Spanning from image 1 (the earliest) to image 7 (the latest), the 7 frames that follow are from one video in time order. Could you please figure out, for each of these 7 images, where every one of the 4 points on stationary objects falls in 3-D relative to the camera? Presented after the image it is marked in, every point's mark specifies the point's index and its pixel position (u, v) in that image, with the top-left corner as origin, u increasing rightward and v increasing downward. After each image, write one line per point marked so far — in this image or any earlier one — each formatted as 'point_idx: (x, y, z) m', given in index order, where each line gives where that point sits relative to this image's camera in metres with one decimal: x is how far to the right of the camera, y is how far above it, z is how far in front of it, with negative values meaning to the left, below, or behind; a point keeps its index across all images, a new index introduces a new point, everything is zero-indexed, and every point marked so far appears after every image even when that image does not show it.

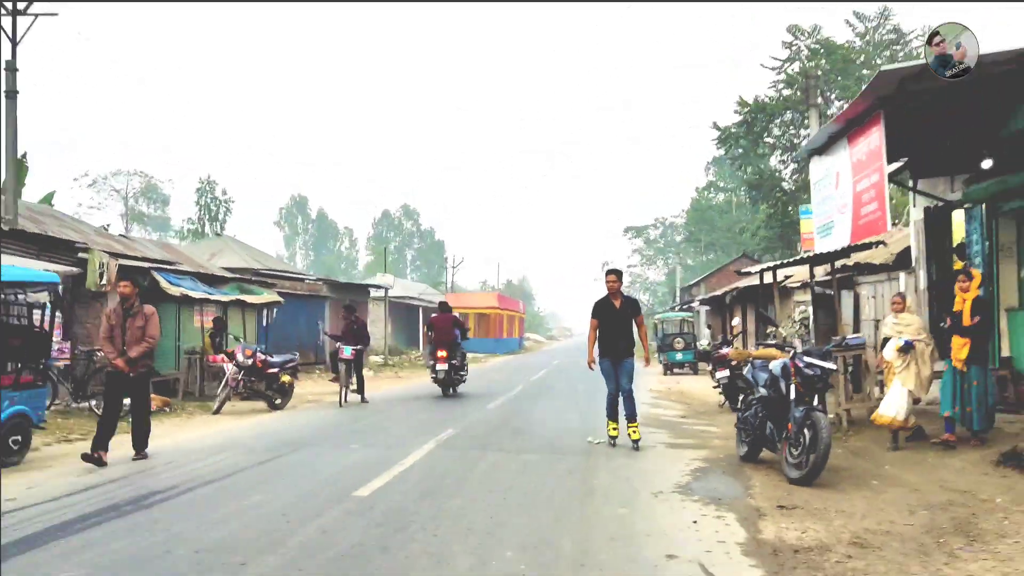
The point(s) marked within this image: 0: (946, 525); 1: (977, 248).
0: (+2.5, -1.4, +4.3) m
1: (+5.8, +0.5, +9.5) m
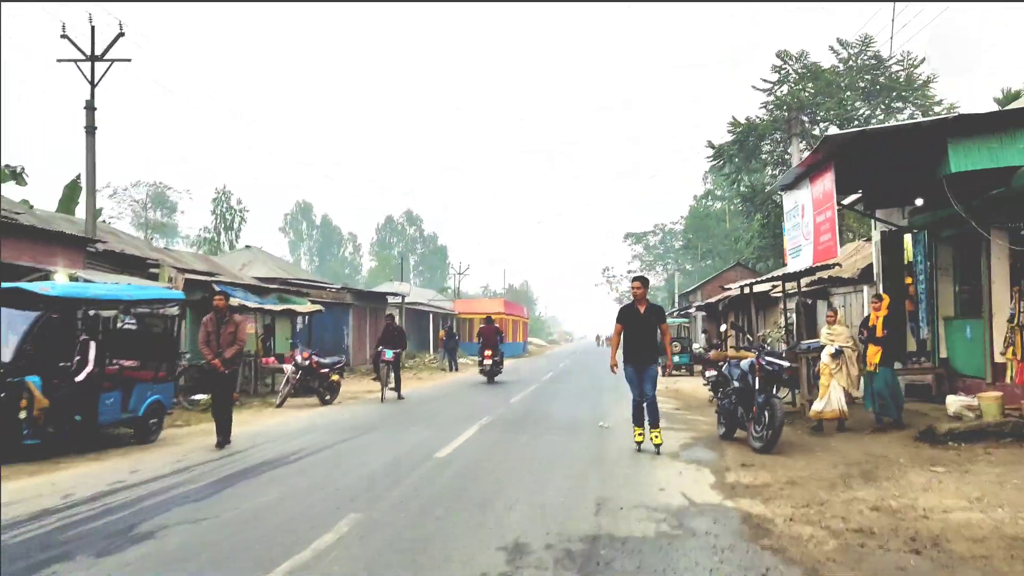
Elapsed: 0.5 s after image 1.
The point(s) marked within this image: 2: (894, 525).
0: (+2.8, -1.5, +6.2) m
1: (+6.1, +0.3, +11.4) m
2: (+2.3, -1.4, +4.6) m
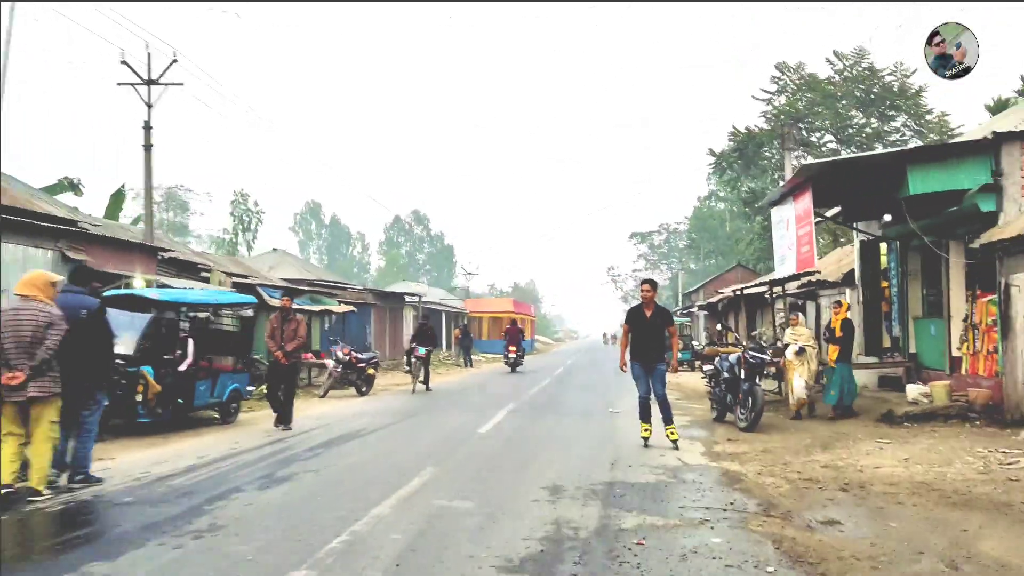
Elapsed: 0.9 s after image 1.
0: (+3.1, -1.6, +7.7) m
1: (+6.5, +0.3, +12.9) m
2: (+2.6, -1.5, +6.1) m
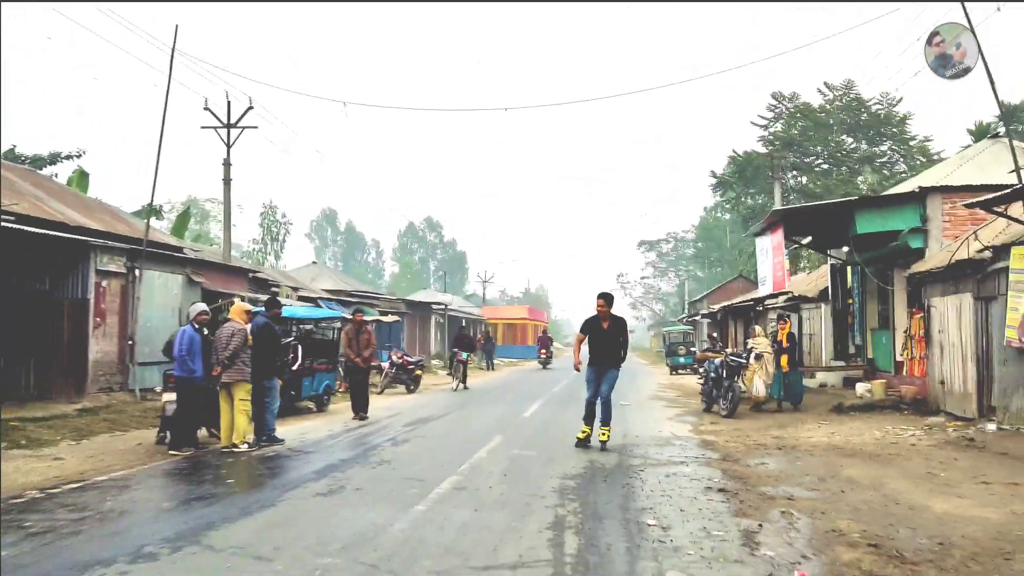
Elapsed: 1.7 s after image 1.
0: (+3.6, -1.9, +10.4) m
1: (+7.0, -0.1, +15.6) m
2: (+3.1, -1.8, +8.9) m
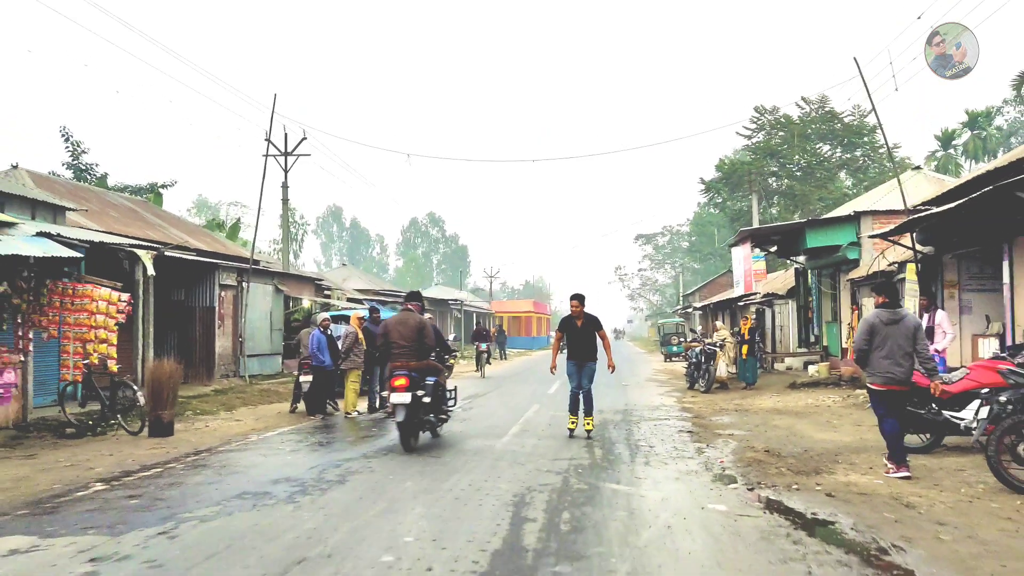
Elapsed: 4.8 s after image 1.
0: (+4.1, -2.0, +13.9) m
1: (+7.5, -0.1, +19.0) m
2: (+3.6, -1.9, +12.3) m
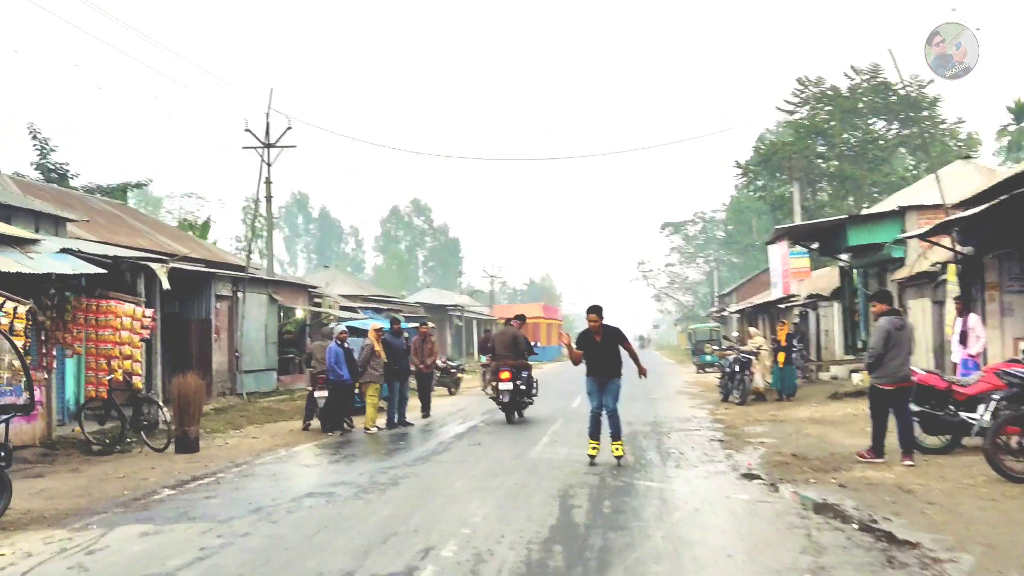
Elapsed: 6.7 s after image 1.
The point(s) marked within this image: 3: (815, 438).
0: (+4.4, -2.1, +13.0) m
1: (+8.0, -0.2, +18.0) m
2: (+3.9, -2.0, +11.5) m
3: (+4.4, -1.9, +11.1) m
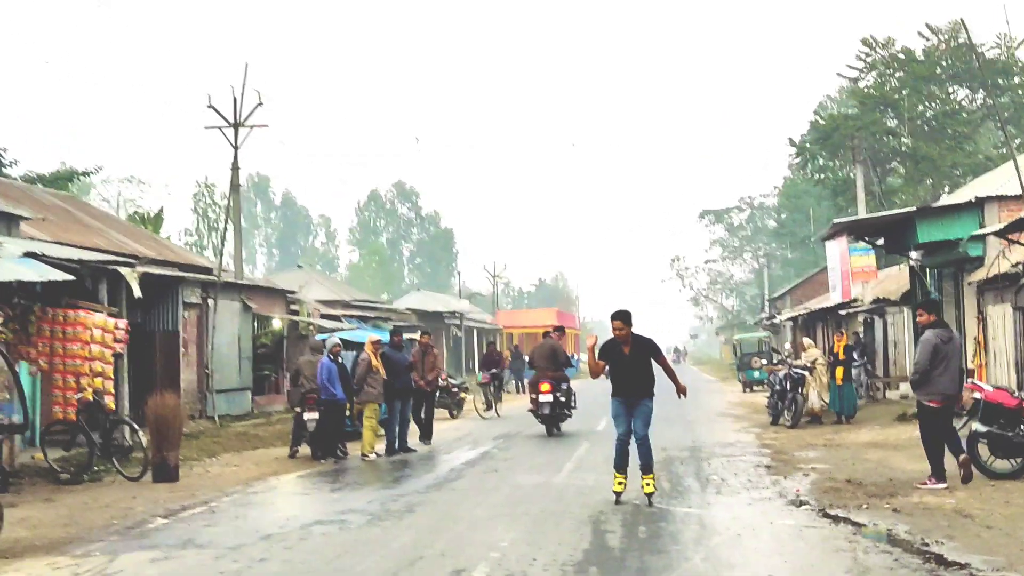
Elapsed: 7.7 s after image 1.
0: (+4.6, -2.1, +10.6) m
1: (+8.3, -0.3, +15.6) m
2: (+3.9, -2.0, +9.1) m
3: (+4.4, -1.9, +8.8) m
